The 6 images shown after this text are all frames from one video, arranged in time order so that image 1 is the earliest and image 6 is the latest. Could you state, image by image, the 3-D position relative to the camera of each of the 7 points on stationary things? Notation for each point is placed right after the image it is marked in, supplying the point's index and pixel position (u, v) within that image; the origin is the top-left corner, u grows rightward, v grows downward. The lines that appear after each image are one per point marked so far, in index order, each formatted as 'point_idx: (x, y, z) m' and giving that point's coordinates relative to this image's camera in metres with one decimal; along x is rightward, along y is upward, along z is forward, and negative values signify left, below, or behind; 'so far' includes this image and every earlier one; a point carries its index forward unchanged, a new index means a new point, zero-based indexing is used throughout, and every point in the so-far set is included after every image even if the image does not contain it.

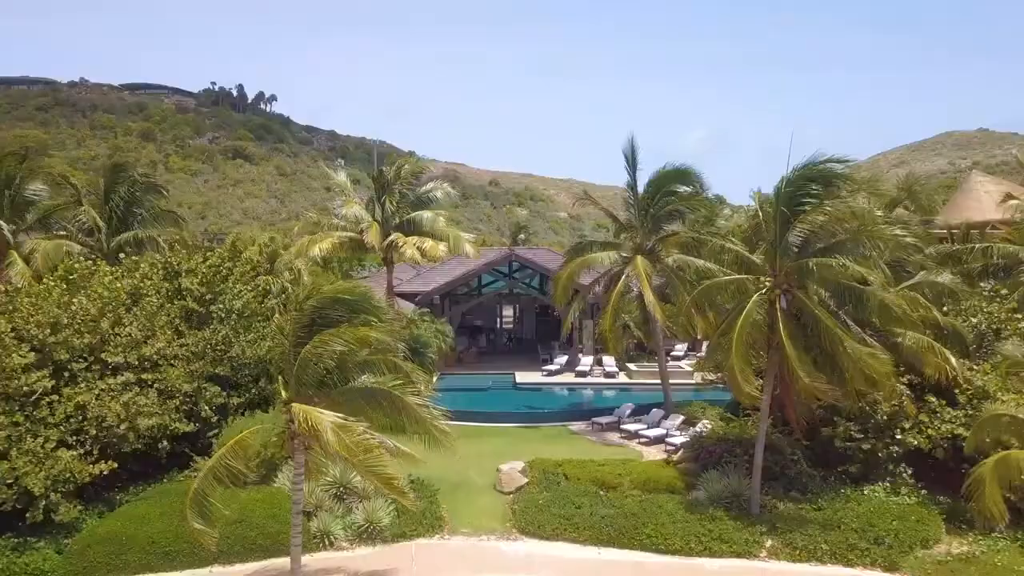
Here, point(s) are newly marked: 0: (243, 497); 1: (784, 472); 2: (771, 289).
0: (-5.8, -4.5, +16.2) m
1: (+6.3, -4.3, +17.7) m
2: (+5.8, 0.0, +16.8) m
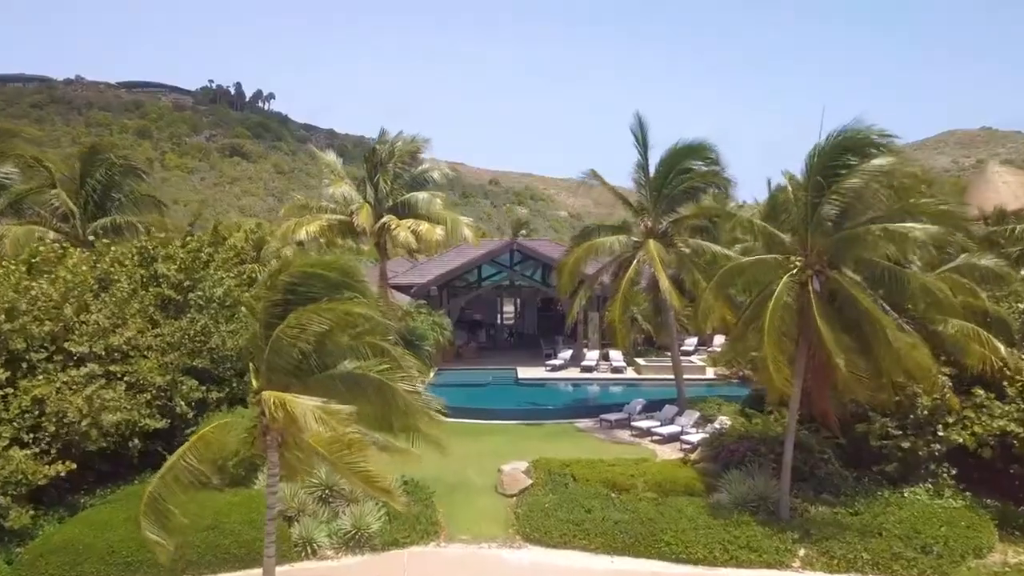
0: (-5.7, -4.1, +14.6) m
1: (+6.4, -3.9, +16.1) m
2: (+5.9, +0.4, +15.2) m
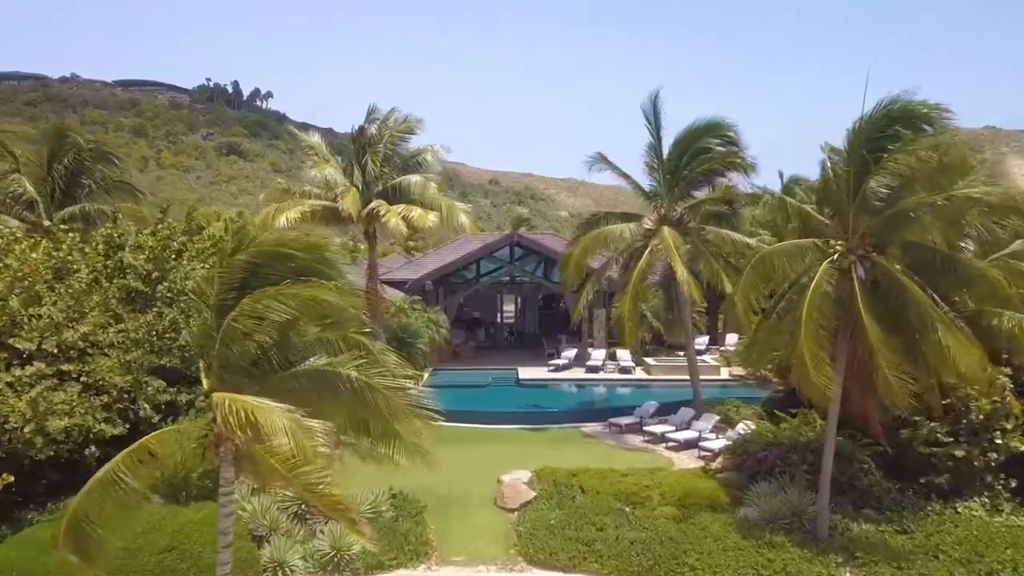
0: (-5.7, -3.9, +12.8) m
1: (+6.4, -3.7, +14.3) m
2: (+5.9, +0.6, +13.4) m
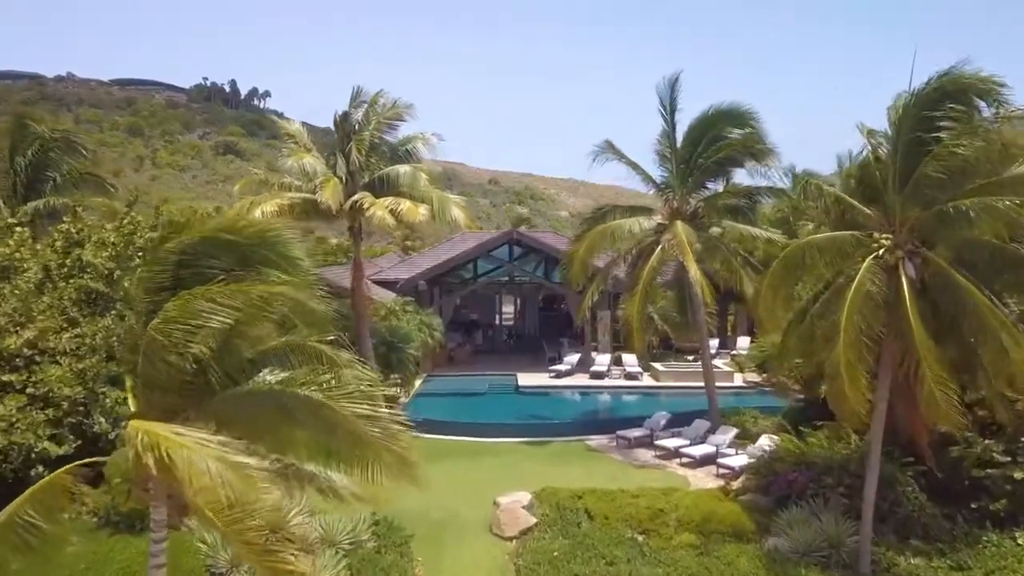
0: (-5.7, -3.9, +11.1) m
1: (+6.4, -3.7, +12.6) m
2: (+5.9, +0.6, +11.7) m
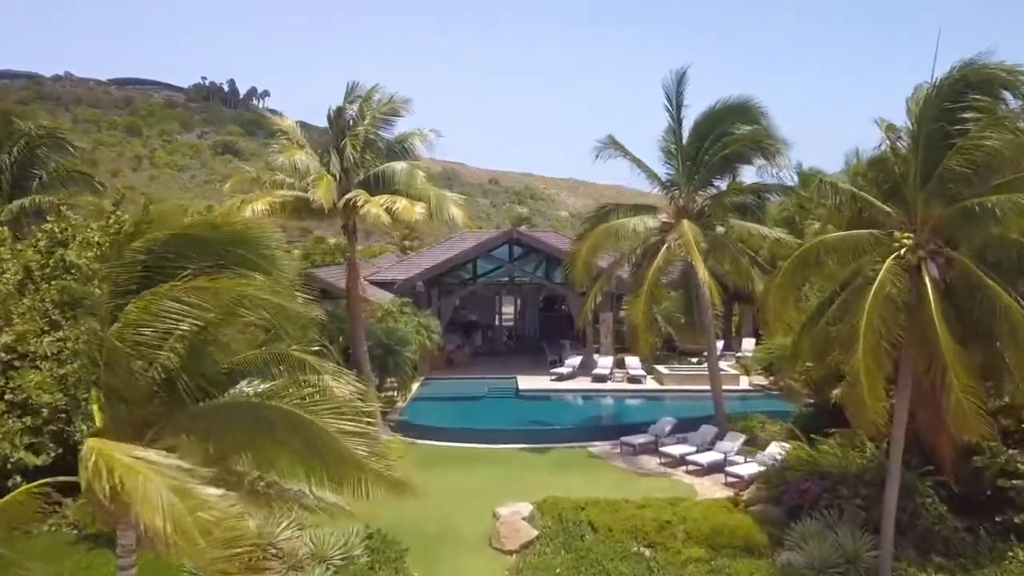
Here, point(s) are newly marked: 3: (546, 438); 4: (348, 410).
0: (-5.7, -4.0, +10.5) m
1: (+6.4, -3.7, +12.0) m
2: (+5.9, +0.6, +11.1) m
3: (+0.8, -3.7, +18.3) m
4: (-1.5, -1.1, +6.7) m
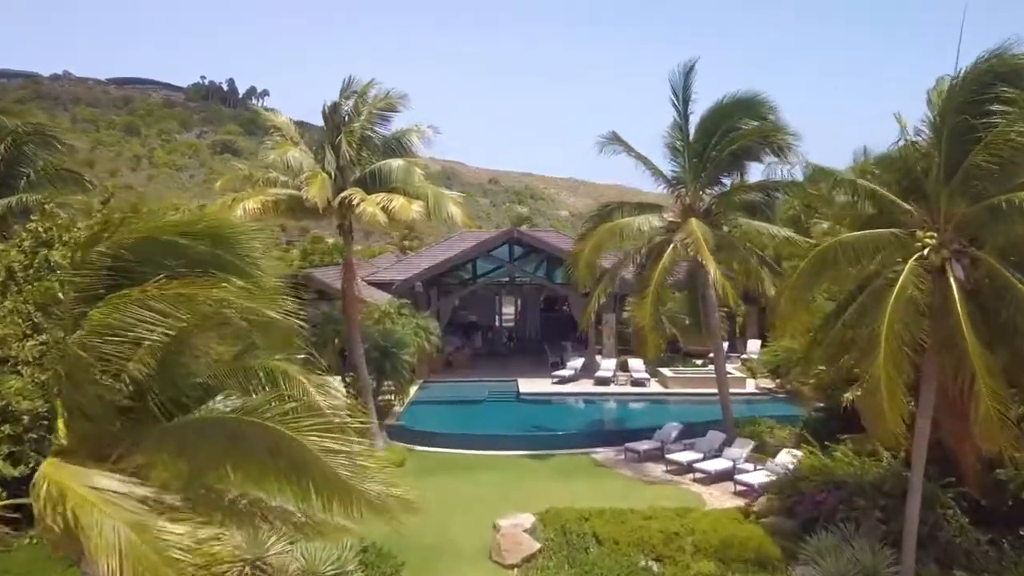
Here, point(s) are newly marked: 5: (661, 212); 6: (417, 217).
0: (-5.7, -4.0, +9.9) m
1: (+6.4, -3.8, +11.4) m
2: (+5.9, +0.5, +10.5) m
3: (+0.9, -3.7, +17.8) m
4: (-1.4, -1.1, +6.1) m
5: (+3.5, +1.8, +17.6) m
6: (-2.0, +1.5, +15.8) m
